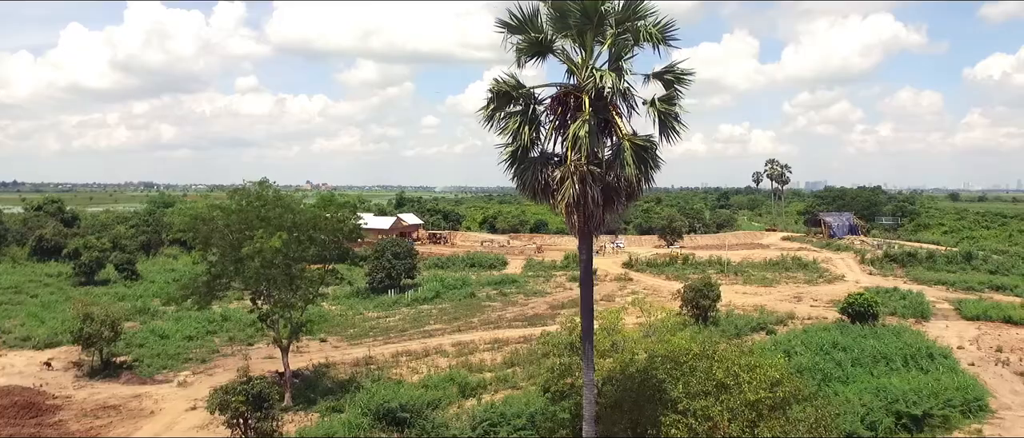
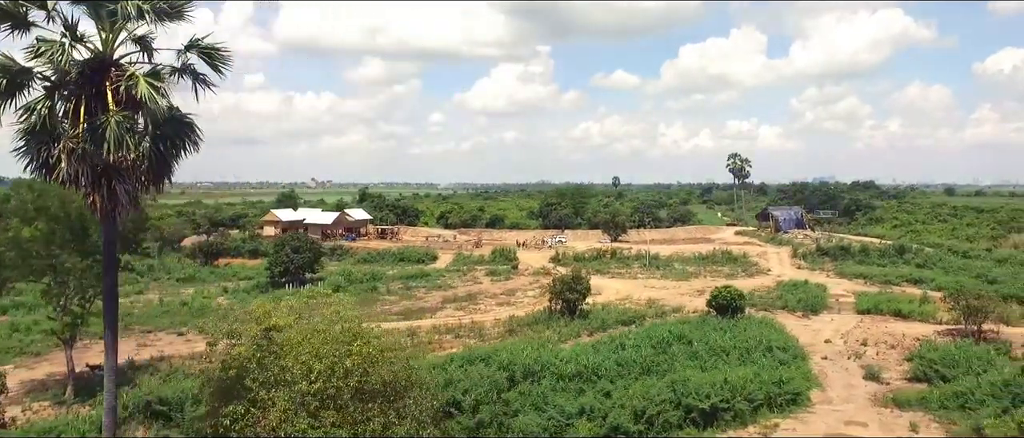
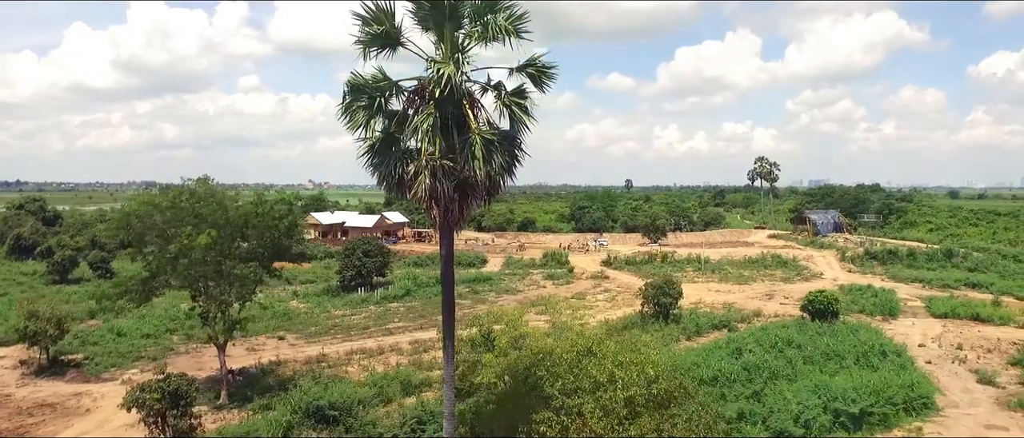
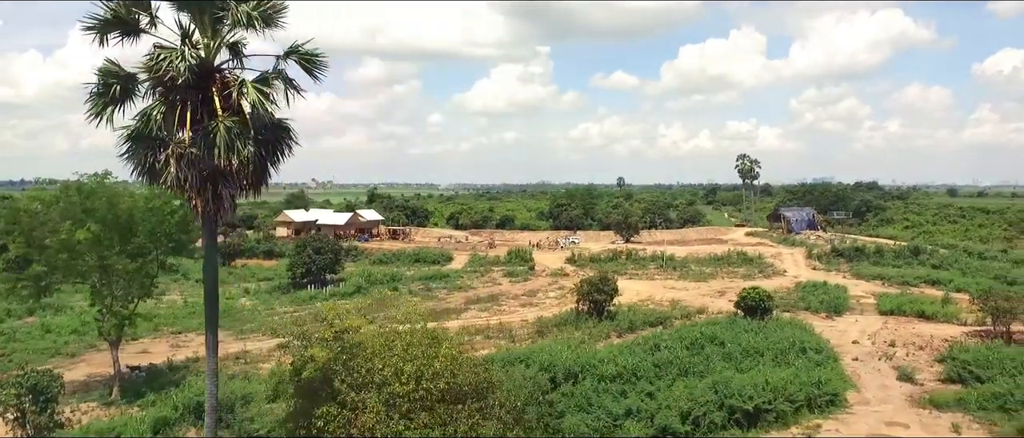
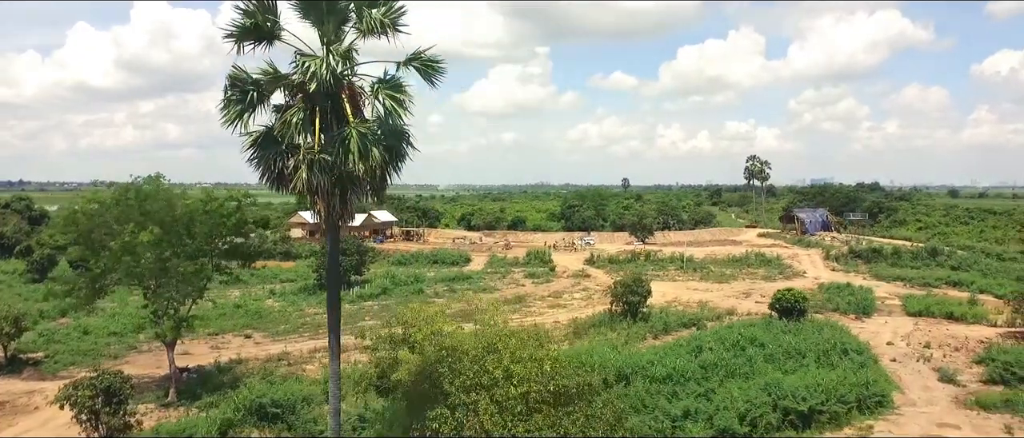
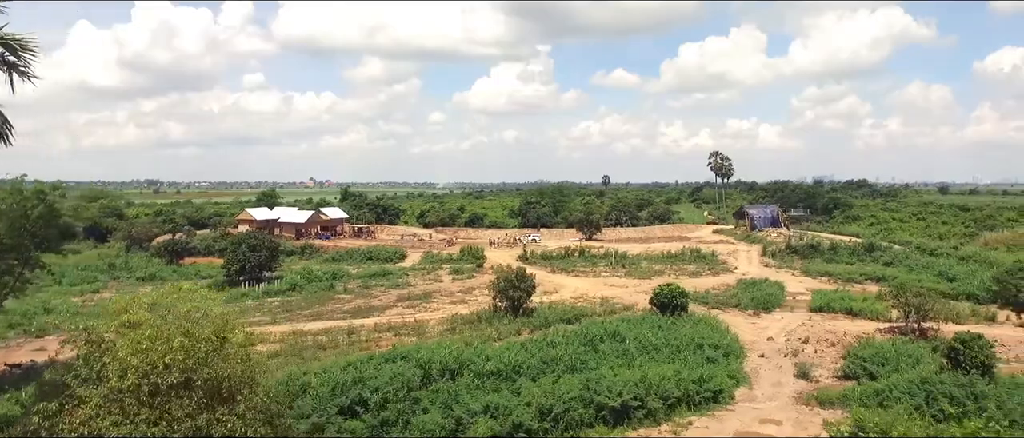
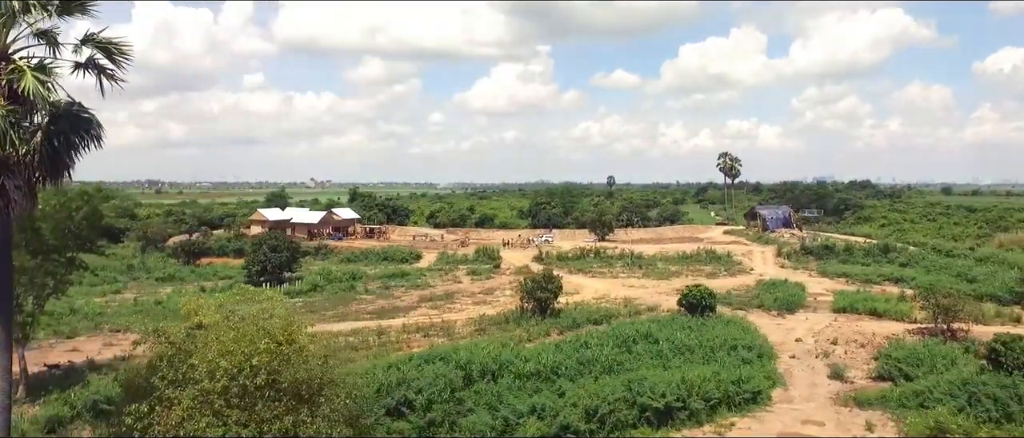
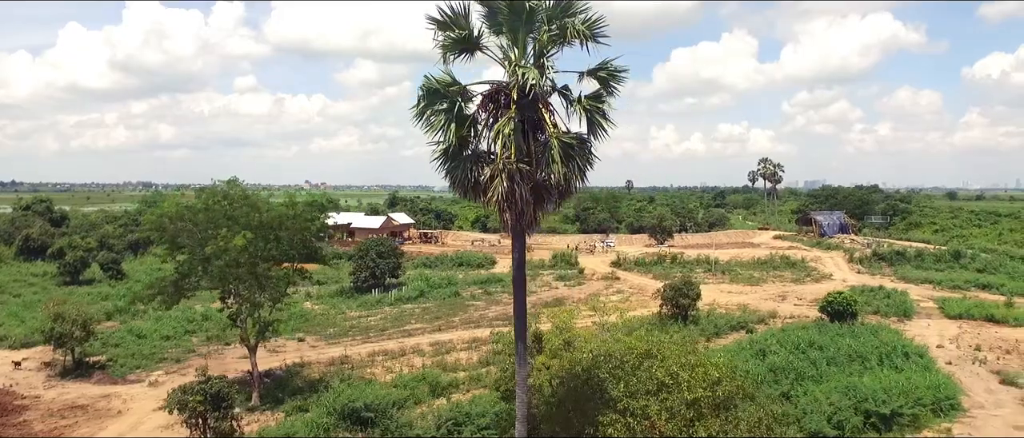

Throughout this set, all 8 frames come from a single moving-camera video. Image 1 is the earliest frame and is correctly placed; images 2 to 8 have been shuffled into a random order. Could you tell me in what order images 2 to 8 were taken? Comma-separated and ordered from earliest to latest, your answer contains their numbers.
8, 3, 5, 4, 2, 7, 6
